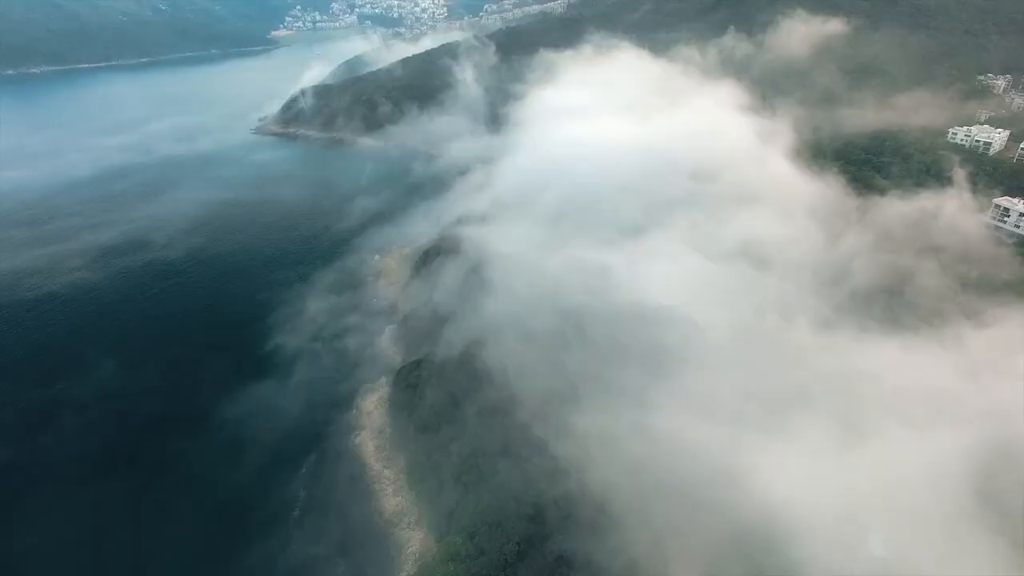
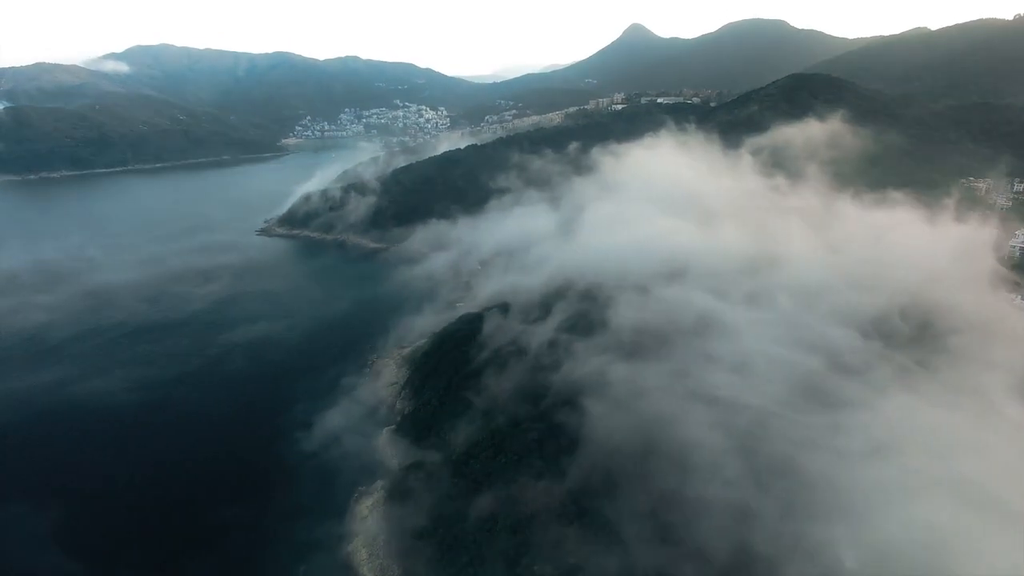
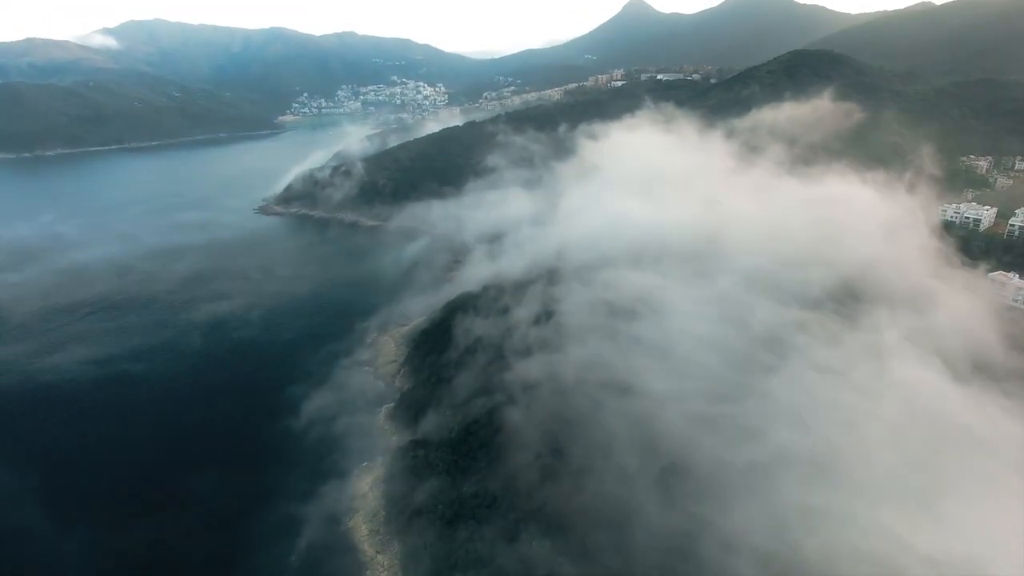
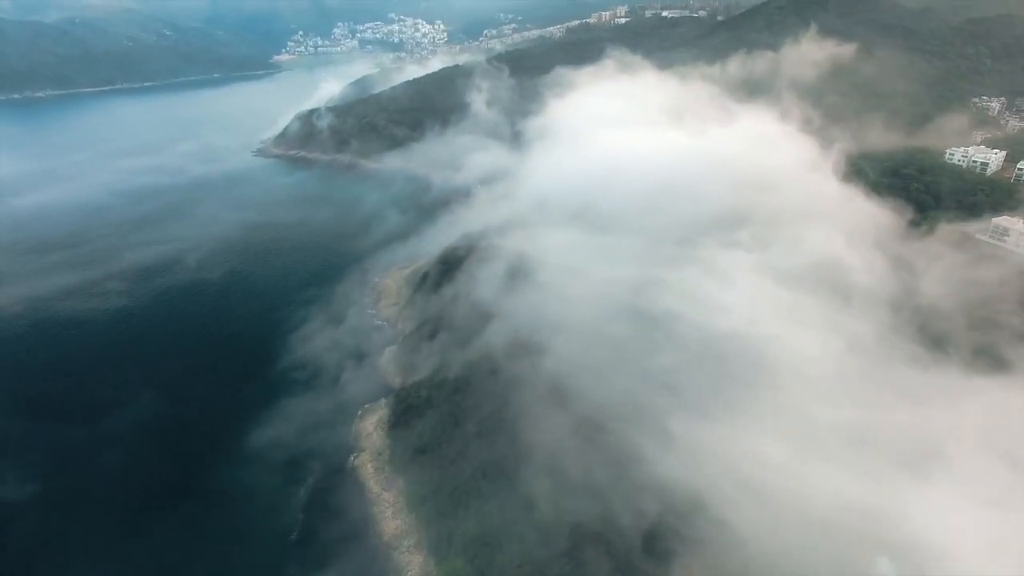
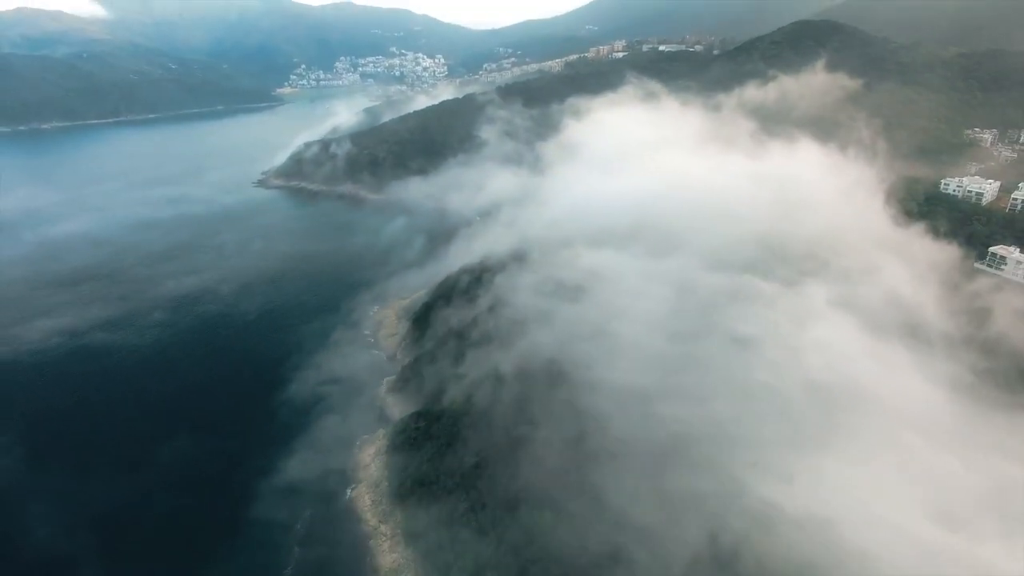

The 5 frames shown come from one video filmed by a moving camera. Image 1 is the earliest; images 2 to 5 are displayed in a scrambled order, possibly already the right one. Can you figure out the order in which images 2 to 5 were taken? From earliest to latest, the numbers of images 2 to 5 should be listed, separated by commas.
4, 5, 3, 2
